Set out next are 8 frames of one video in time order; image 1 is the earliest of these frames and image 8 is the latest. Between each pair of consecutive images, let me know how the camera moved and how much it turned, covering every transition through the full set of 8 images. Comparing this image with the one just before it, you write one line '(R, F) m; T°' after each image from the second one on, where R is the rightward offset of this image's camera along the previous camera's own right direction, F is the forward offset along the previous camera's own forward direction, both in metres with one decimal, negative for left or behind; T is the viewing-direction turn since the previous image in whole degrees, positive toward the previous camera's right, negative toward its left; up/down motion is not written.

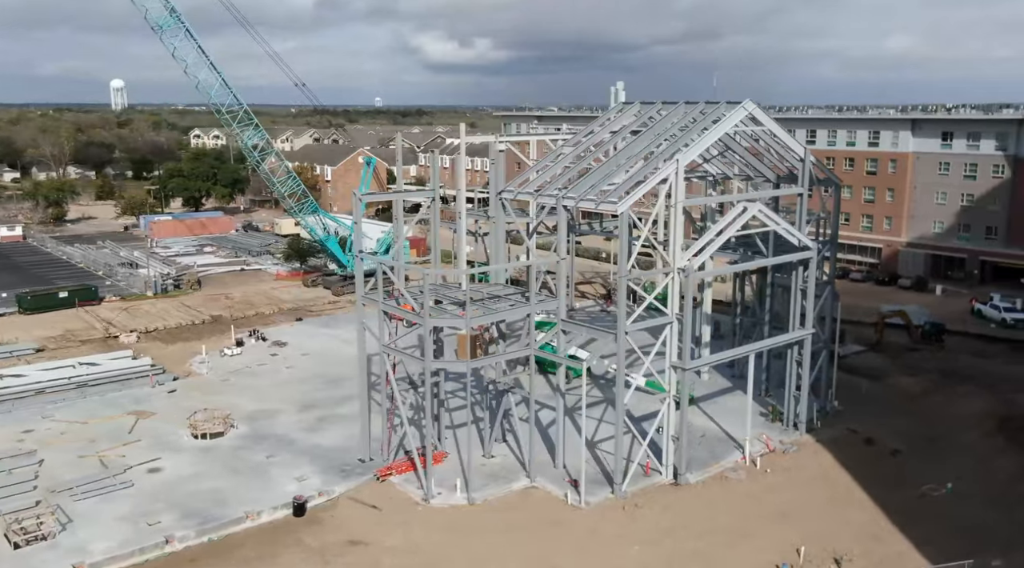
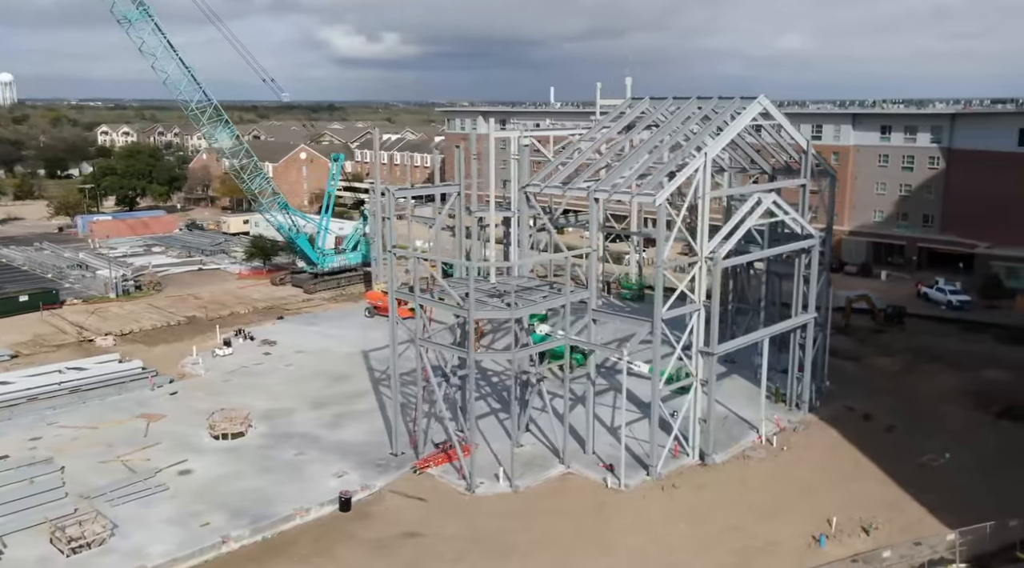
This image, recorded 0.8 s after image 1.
(-2.5, -0.3) m; +5°
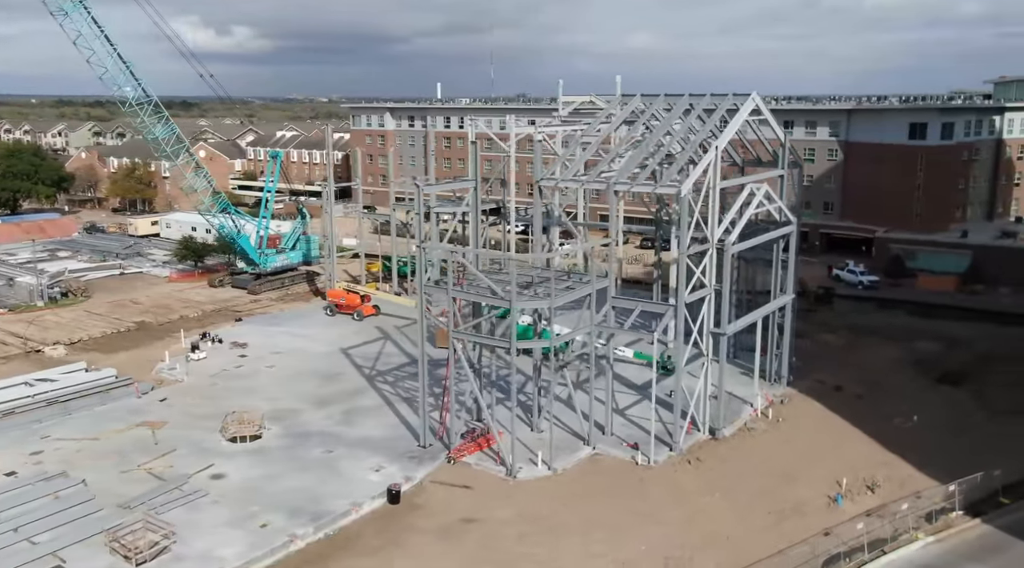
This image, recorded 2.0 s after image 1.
(-3.5, -0.4) m; +9°
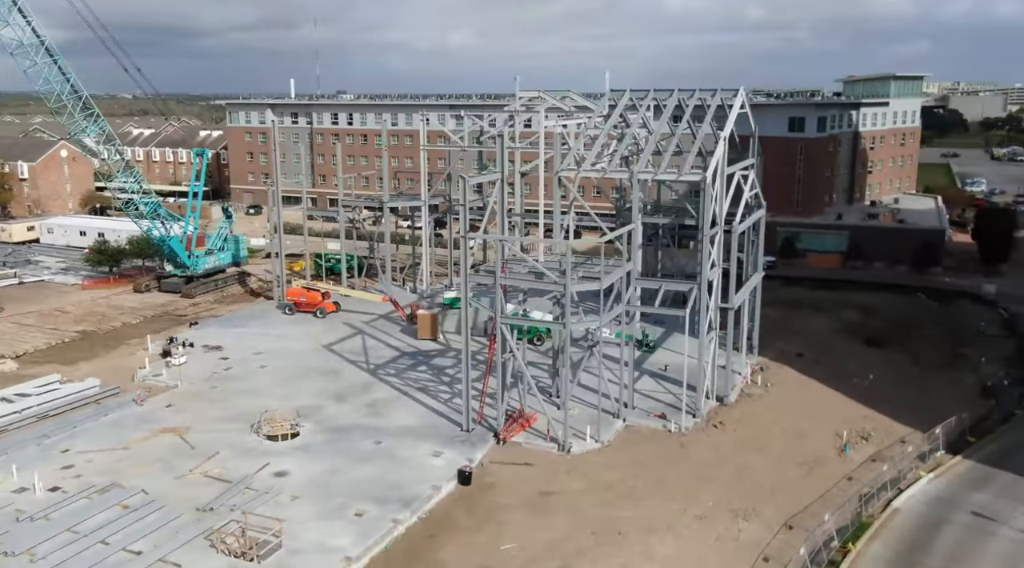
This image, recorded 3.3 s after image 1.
(-4.7, -0.5) m; +11°
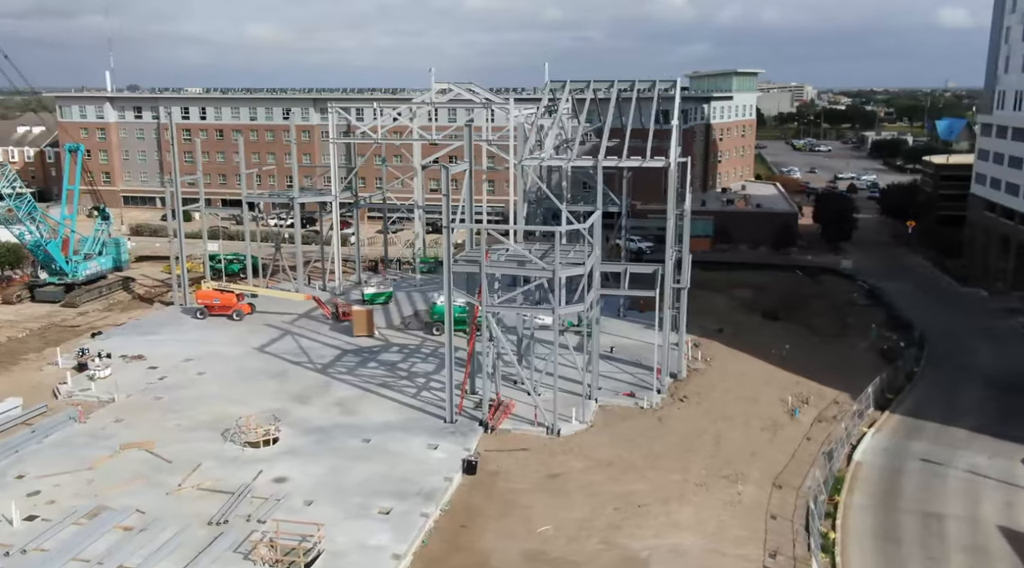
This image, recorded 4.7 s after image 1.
(-3.6, +0.2) m; +12°
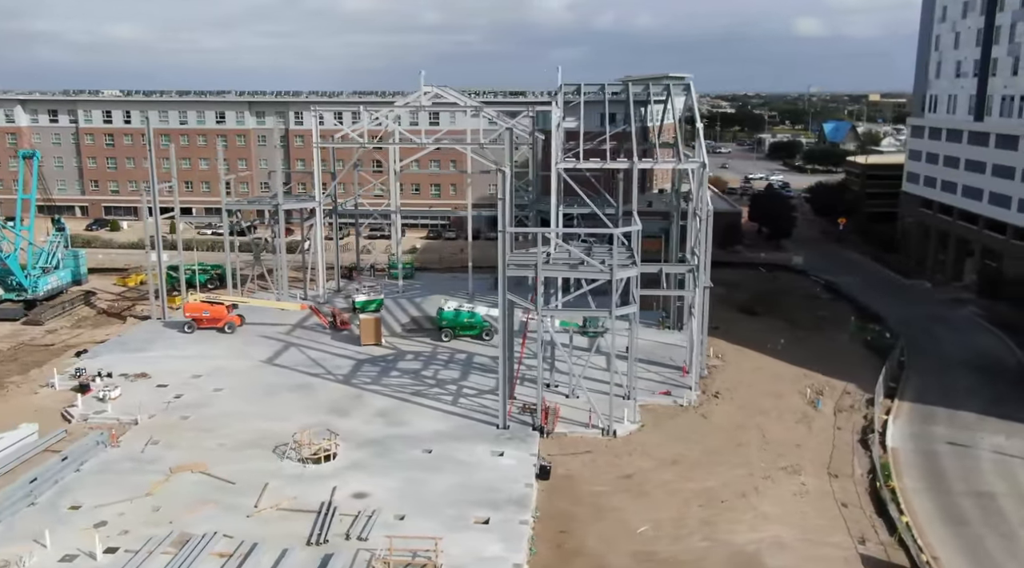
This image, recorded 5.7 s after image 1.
(-3.6, +0.3) m; +7°
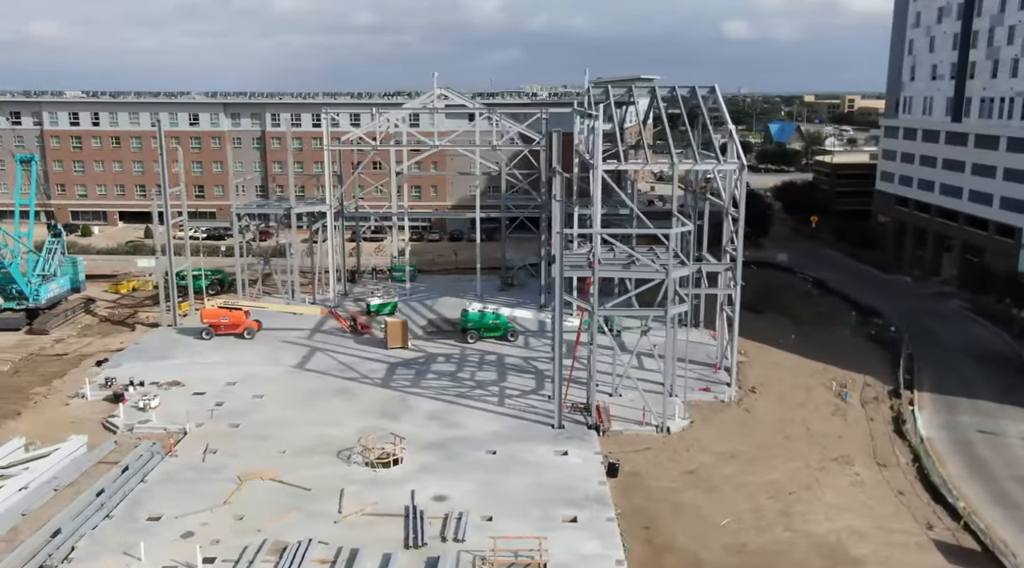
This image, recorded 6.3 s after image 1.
(-2.6, -0.1) m; +4°
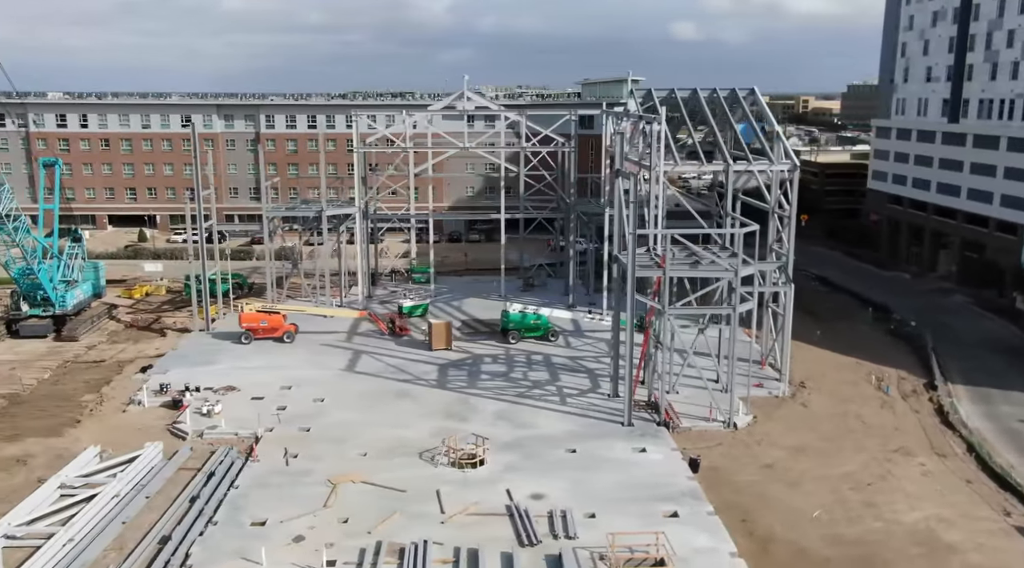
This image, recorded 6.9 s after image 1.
(-2.7, -0.2) m; +3°
